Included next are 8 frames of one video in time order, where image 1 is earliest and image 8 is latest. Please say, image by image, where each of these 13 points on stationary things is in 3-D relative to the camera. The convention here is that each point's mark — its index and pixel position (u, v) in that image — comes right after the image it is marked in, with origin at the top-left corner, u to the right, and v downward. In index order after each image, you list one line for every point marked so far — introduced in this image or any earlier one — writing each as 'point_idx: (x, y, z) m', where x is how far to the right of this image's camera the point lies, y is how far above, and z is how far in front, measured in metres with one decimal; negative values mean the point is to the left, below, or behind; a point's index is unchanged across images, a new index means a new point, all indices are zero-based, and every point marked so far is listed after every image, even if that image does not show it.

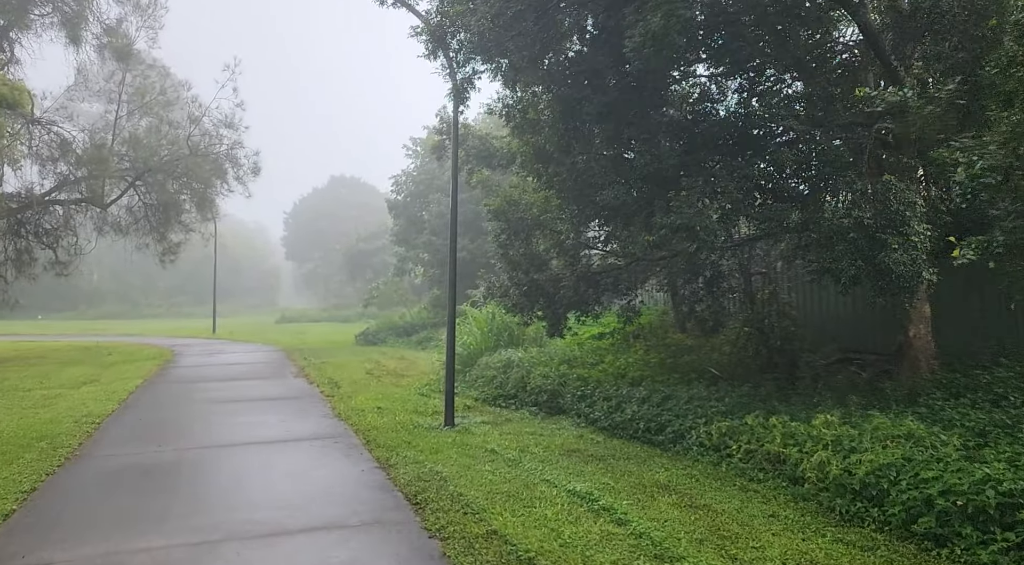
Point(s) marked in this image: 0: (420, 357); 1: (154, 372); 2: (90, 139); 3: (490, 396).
0: (-2.4, -1.9, +19.2) m
1: (-8.2, -2.0, +16.7) m
2: (-11.6, +4.0, +20.2) m
3: (-0.4, -1.8, +11.5) m
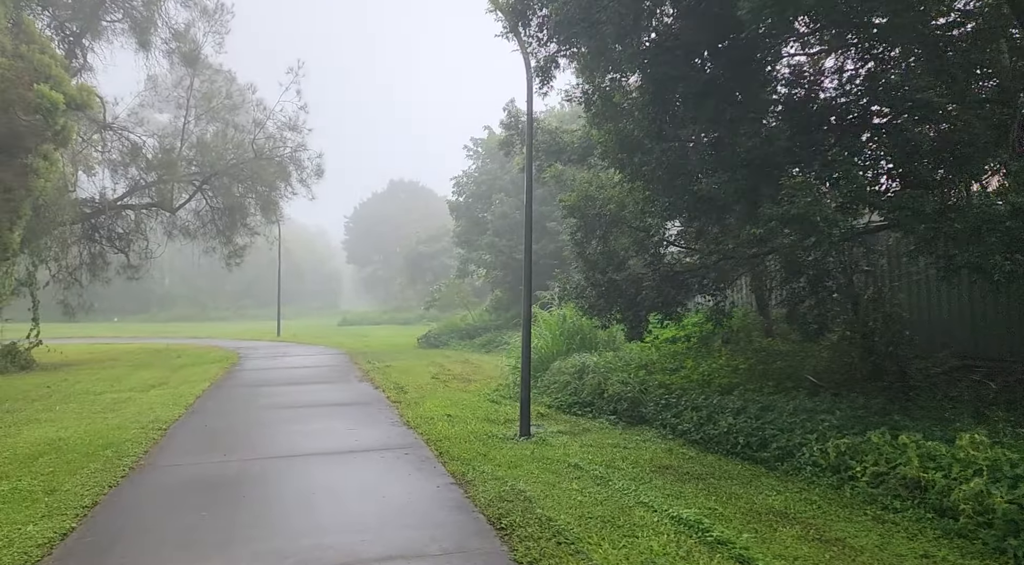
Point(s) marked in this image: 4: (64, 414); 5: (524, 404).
0: (-0.7, -2.0, +18.6) m
1: (-6.6, -2.1, +16.6) m
2: (-9.8, +3.9, +20.4) m
3: (+0.7, -1.8, +10.8) m
4: (-6.6, -2.0, +10.9) m
5: (+0.1, -1.5, +9.2) m
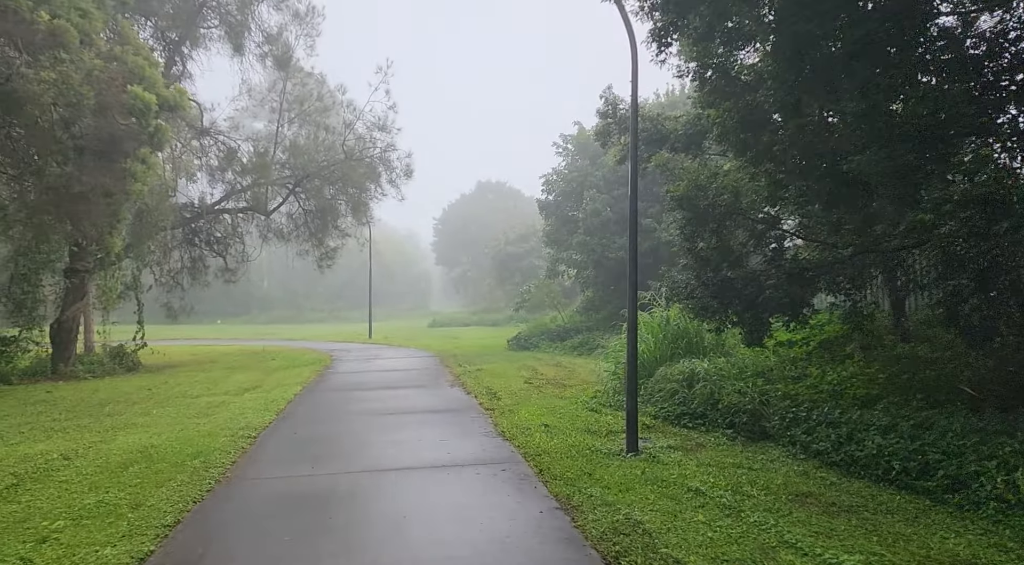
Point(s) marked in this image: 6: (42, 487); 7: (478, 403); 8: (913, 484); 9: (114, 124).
0: (+1.6, -2.0, +17.8) m
1: (-4.5, -2.2, +16.5) m
2: (-7.3, +3.8, +20.6) m
3: (+2.1, -1.8, +9.9) m
4: (-5.2, -2.0, +10.8) m
5: (+1.4, -1.5, +8.3) m
6: (-4.5, -2.0, +7.0) m
7: (-0.6, -2.0, +12.2) m
8: (+3.4, -1.7, +6.2) m
9: (-6.3, +2.5, +11.6) m
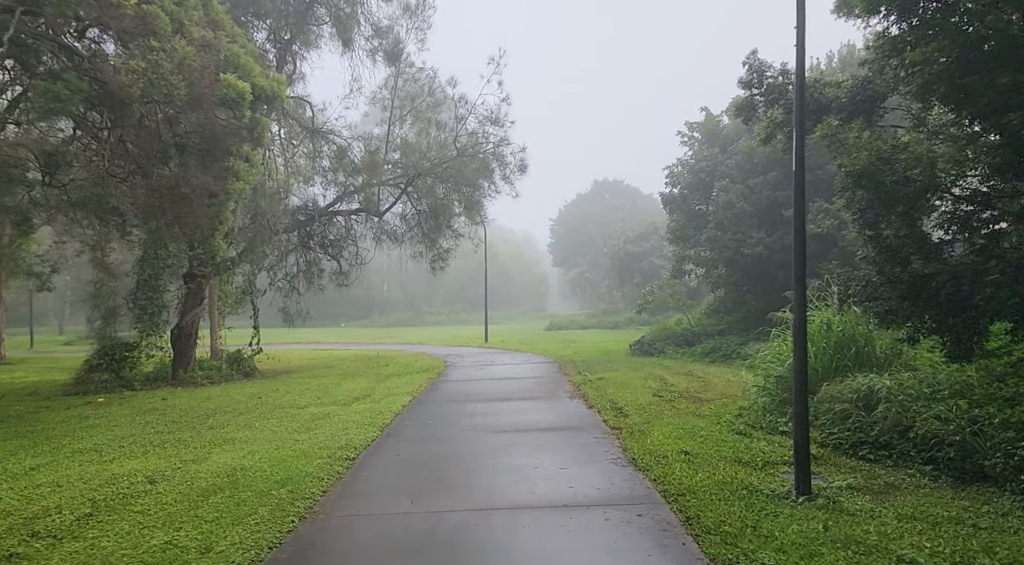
0: (+4.4, -2.0, +15.9) m
1: (-1.9, -2.2, +15.6) m
2: (-4.0, +3.7, +20.1) m
3: (+3.6, -1.8, +8.0) m
4: (-3.5, -2.1, +10.0) m
5: (+2.6, -1.5, +6.6) m
6: (-3.4, -2.0, +6.2) m
7: (+1.3, -2.0, +10.8) m
8: (+4.3, -1.7, +4.2) m
9: (-4.5, +2.4, +11.0) m
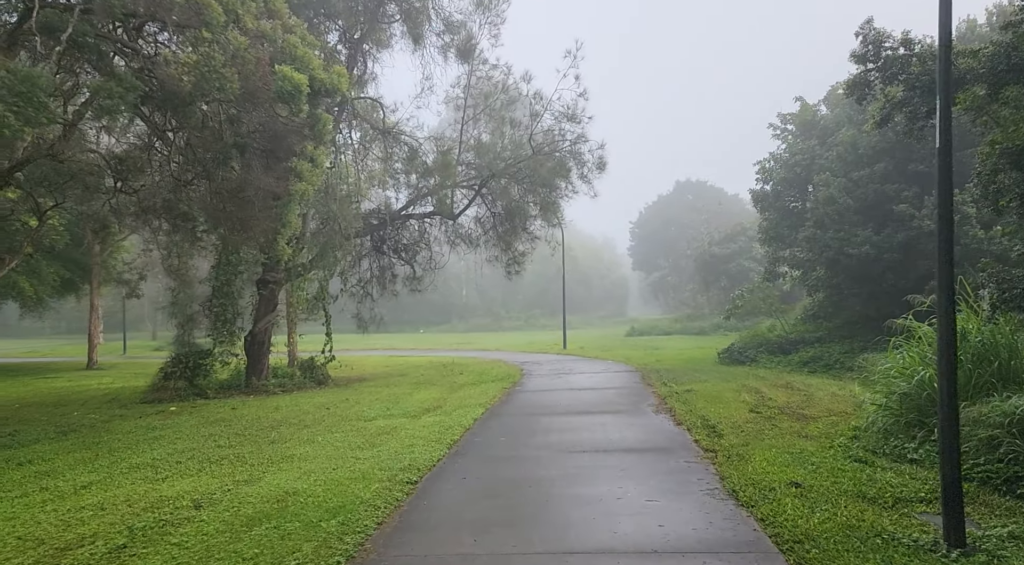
0: (+6.0, -2.0, +14.4) m
1: (-0.3, -2.3, +14.7) m
2: (-2.0, +3.6, +19.5) m
3: (+4.4, -1.8, +6.6) m
4: (-2.4, -2.1, +9.4) m
5: (+3.2, -1.5, +5.3) m
6: (-2.8, -2.1, +5.6) m
7: (+2.4, -2.1, +9.6) m
8: (+4.6, -1.6, +2.7) m
9: (-3.4, +2.3, +10.5) m
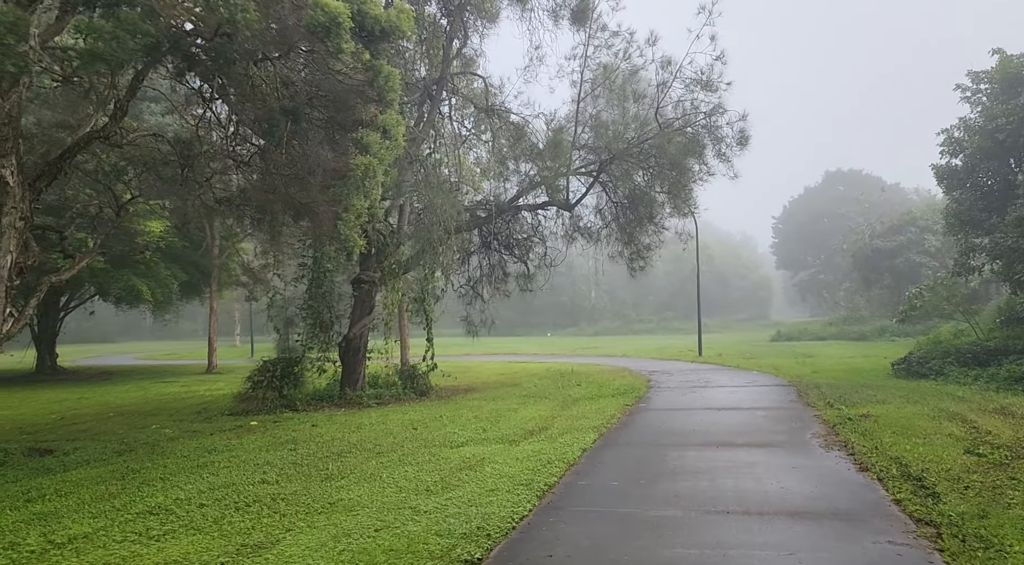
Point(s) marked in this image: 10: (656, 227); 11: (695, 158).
0: (+7.8, -1.9, +10.7) m
1: (+1.8, -2.3, +12.1) m
2: (+0.9, +3.6, +17.1) m
3: (+4.9, -1.7, +3.3) m
4: (-1.3, -2.1, +7.3) m
5: (+3.5, -1.4, +2.3) m
6: (-2.3, -2.0, +3.6) m
7: (+3.5, -2.0, +6.6) m
8: (+4.4, -1.5, -0.5) m
9: (-2.1, +2.4, +8.6) m
10: (+3.5, +1.3, +18.0) m
11: (+4.2, +2.8, +16.8) m
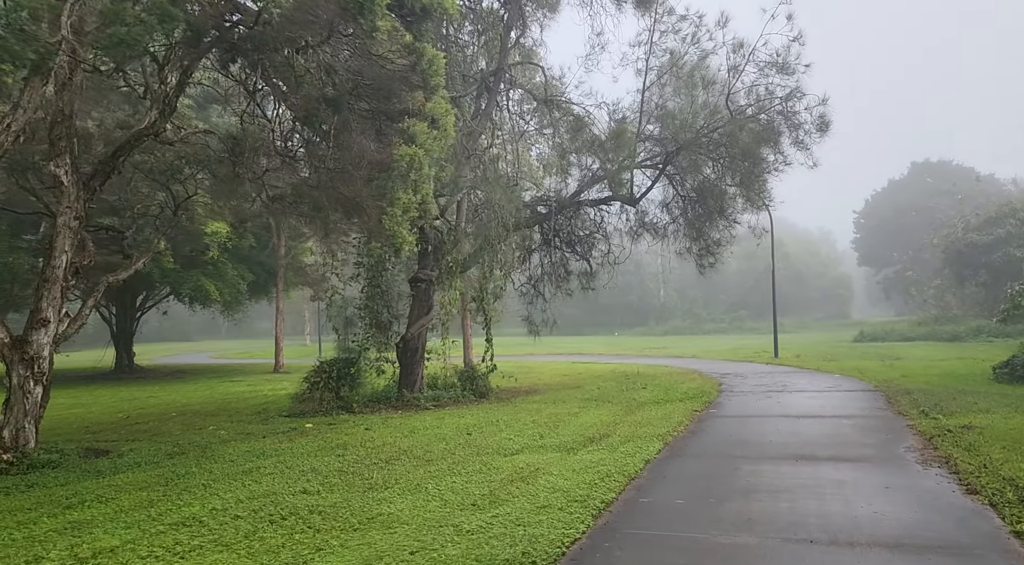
0: (+8.6, -1.9, +9.3) m
1: (+2.7, -2.2, +11.3) m
2: (+2.3, +3.7, +16.4) m
3: (+5.0, -1.6, +2.2) m
4: (-0.8, -2.1, +6.7) m
5: (+3.5, -1.4, +1.3) m
6: (-2.2, -2.0, +3.2) m
7: (+3.9, -1.9, +5.6) m
8: (+4.1, -1.5, -1.6) m
9: (-1.5, +2.4, +8.1) m
10: (+5.0, +1.4, +16.9) m
11: (+5.5, +2.9, +15.7) m
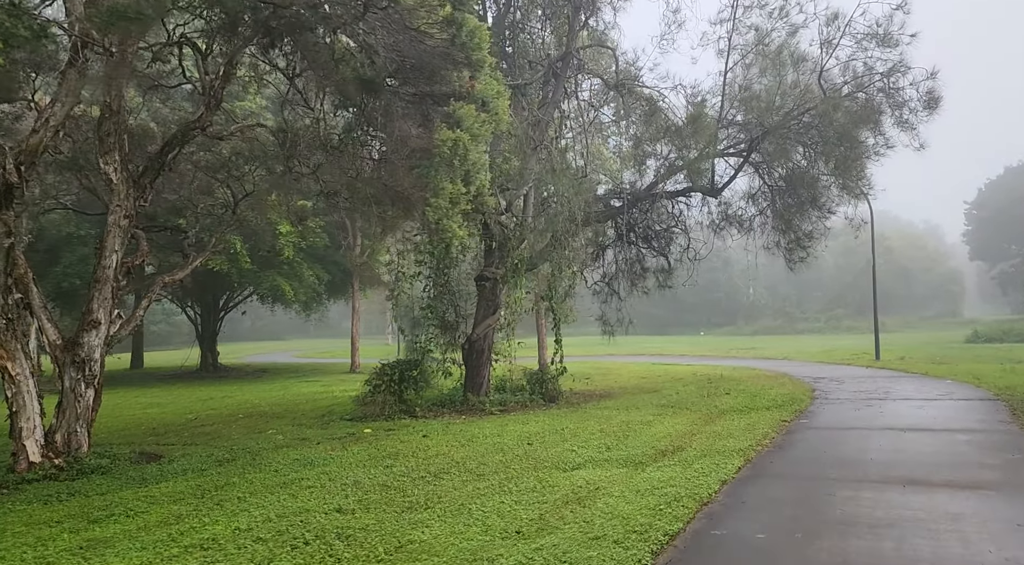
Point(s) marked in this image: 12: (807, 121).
0: (+9.2, -1.8, +7.4) m
1: (+3.6, -2.2, +10.1) m
2: (+3.7, +3.7, +15.2) m
3: (+4.8, -1.6, +0.8) m
4: (-0.4, -2.1, +6.0) m
5: (+3.2, -1.3, +0.1) m
6: (-2.2, -2.0, +2.6) m
7: (+4.1, -1.9, +4.3) m
8: (+3.5, -1.4, -2.9) m
9: (-1.0, +2.4, +7.4) m
10: (+6.5, +1.5, +15.4) m
11: (+6.9, +3.0, +14.1) m
12: (+5.8, +3.2, +14.3) m
